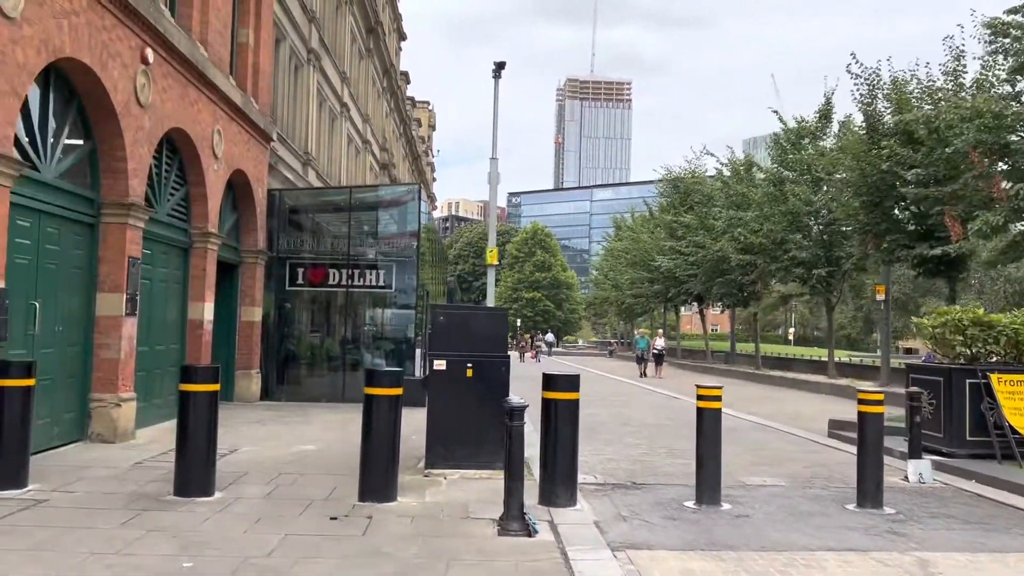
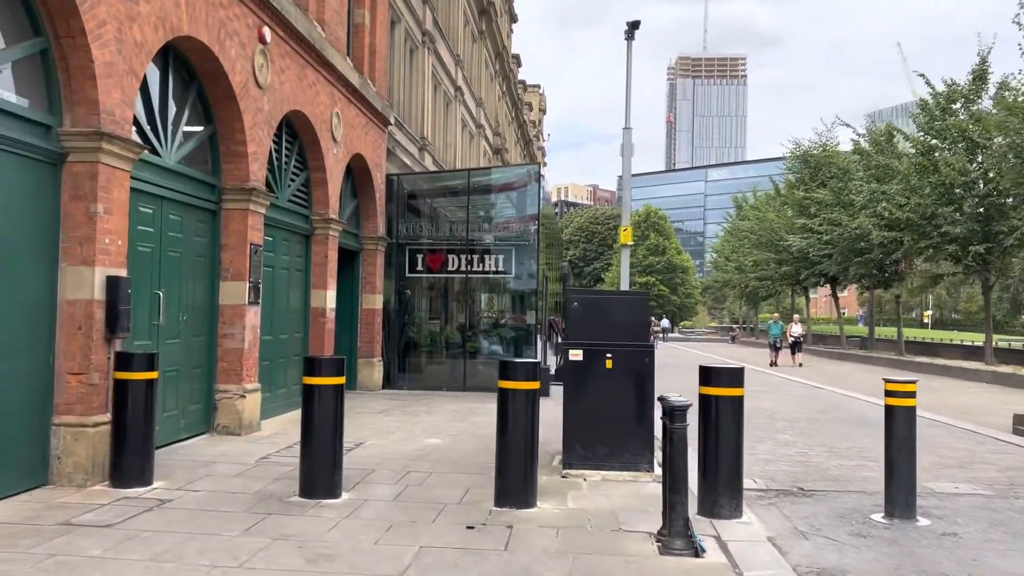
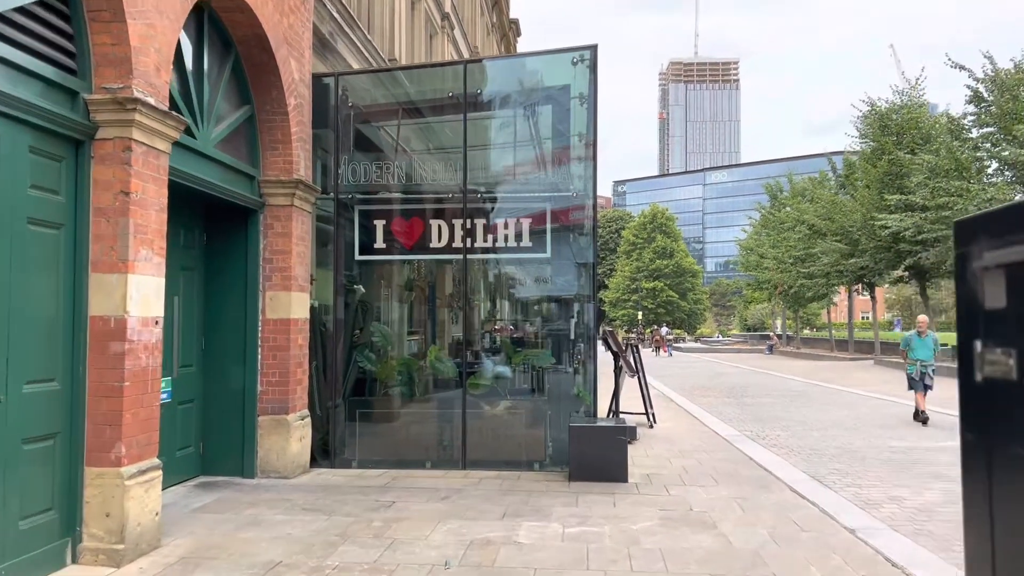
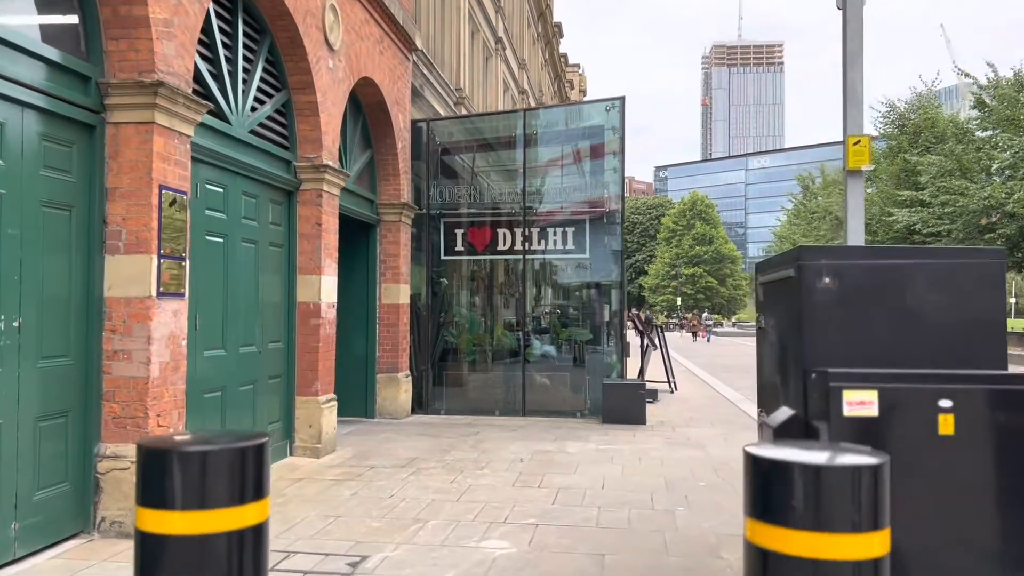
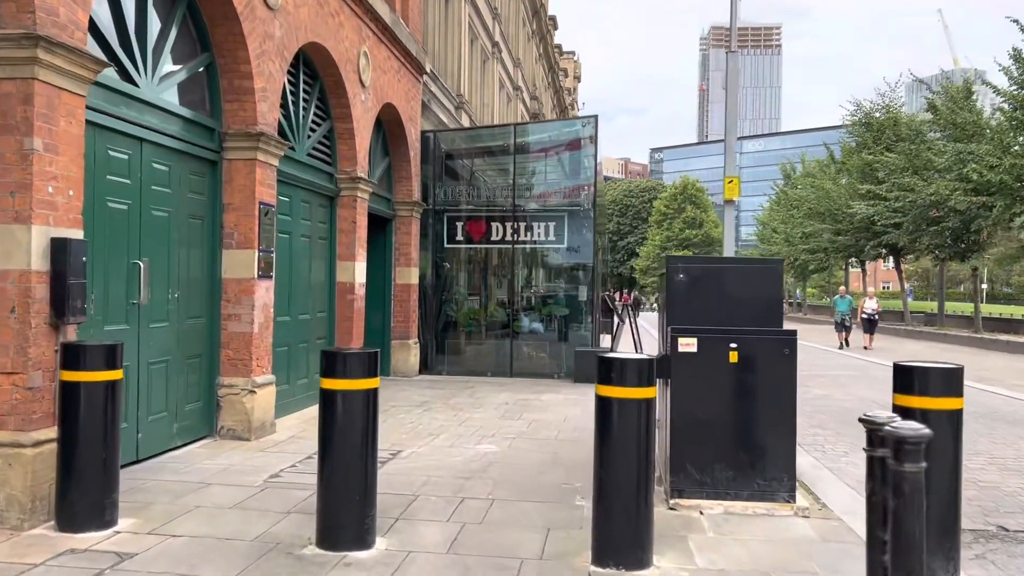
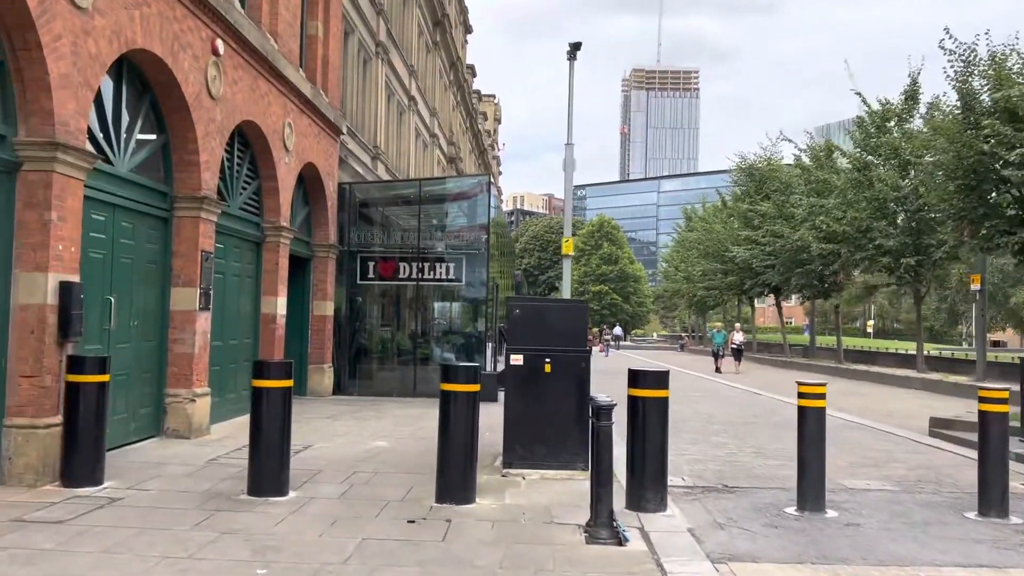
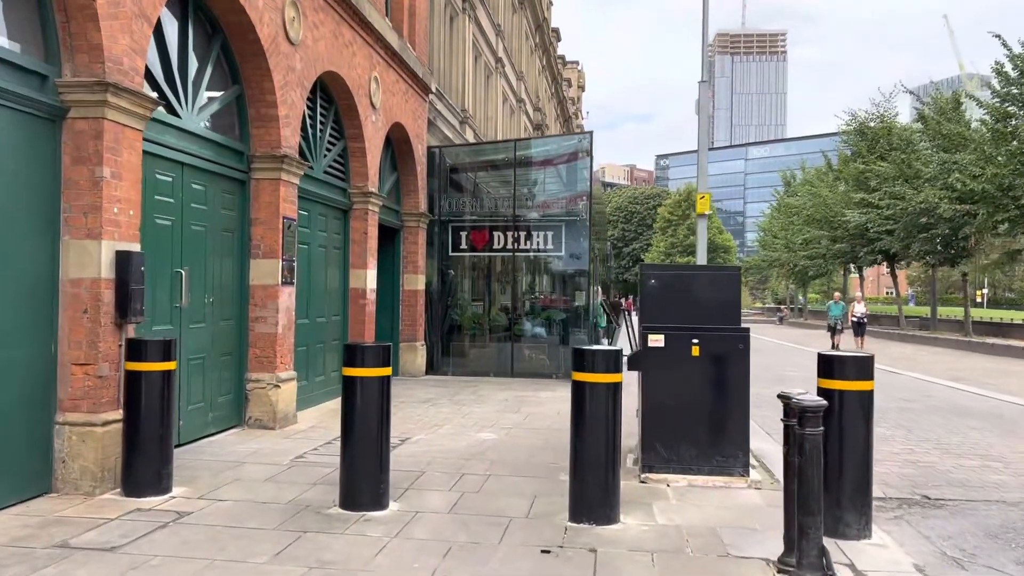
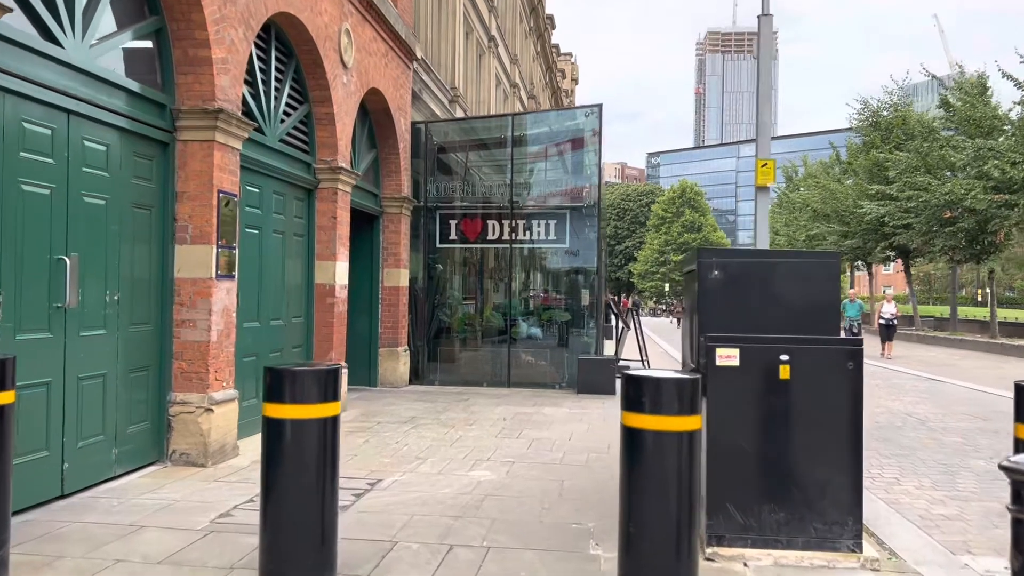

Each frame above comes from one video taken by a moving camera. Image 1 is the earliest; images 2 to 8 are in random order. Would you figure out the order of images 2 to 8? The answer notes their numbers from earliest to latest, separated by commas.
6, 2, 7, 5, 8, 4, 3
